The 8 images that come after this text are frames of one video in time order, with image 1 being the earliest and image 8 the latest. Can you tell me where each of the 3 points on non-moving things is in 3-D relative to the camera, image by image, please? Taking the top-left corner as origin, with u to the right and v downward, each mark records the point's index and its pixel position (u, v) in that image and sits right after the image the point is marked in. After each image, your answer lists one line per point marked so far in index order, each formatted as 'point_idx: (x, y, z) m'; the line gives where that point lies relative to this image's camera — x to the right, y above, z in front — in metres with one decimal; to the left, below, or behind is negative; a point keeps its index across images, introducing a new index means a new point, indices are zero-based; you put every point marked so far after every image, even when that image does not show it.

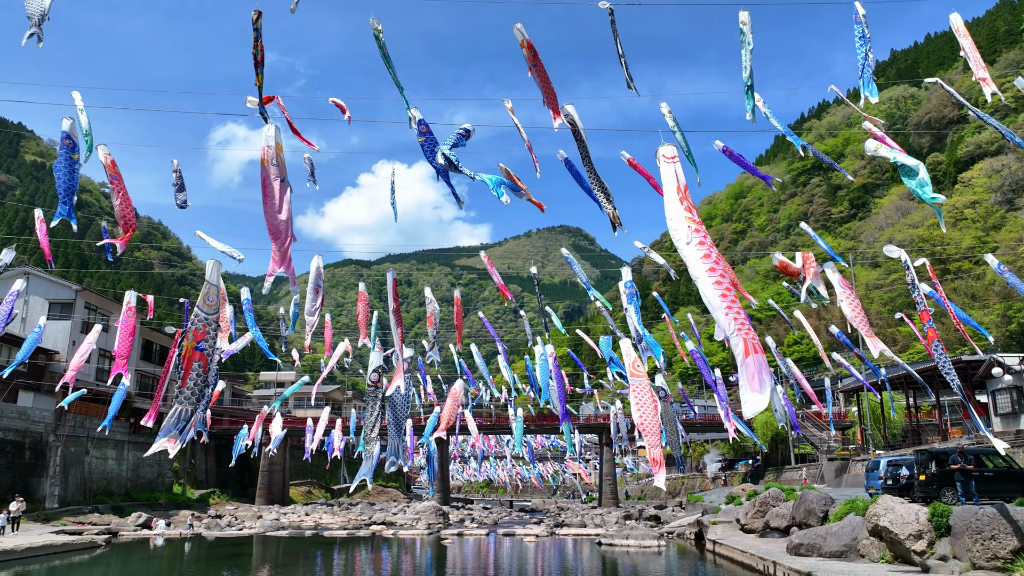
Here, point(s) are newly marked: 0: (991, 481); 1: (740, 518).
0: (+8.2, -3.3, +11.1) m
1: (+5.7, -5.9, +16.5) m
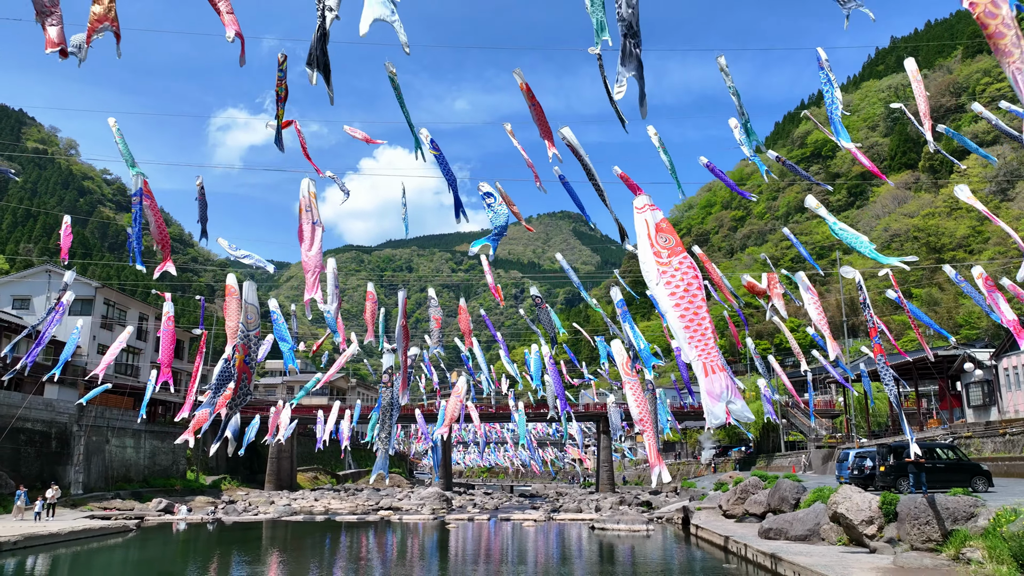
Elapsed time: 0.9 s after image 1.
0: (+8.2, -3.5, +12.4) m
1: (+5.7, -6.0, +17.8) m
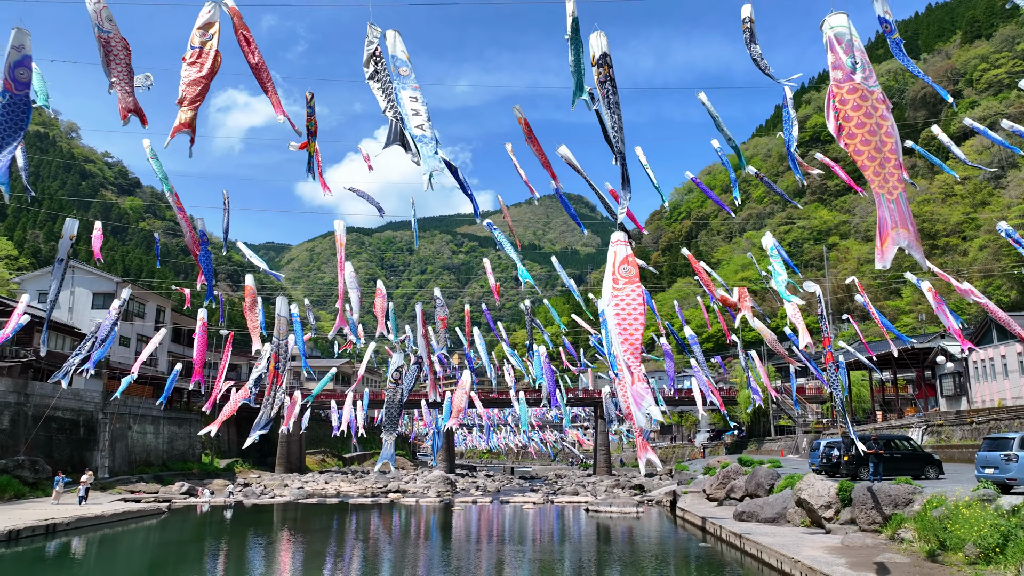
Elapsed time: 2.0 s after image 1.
0: (+8.2, -3.7, +13.8) m
1: (+5.8, -6.0, +19.3) m
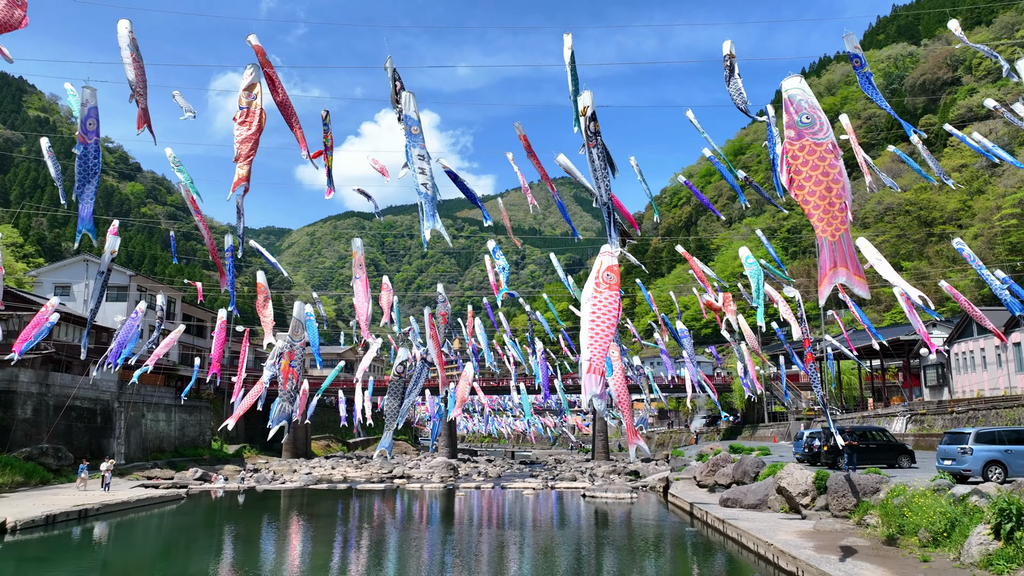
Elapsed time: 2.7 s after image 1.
0: (+8.2, -3.7, +14.8) m
1: (+5.8, -5.9, +20.3) m
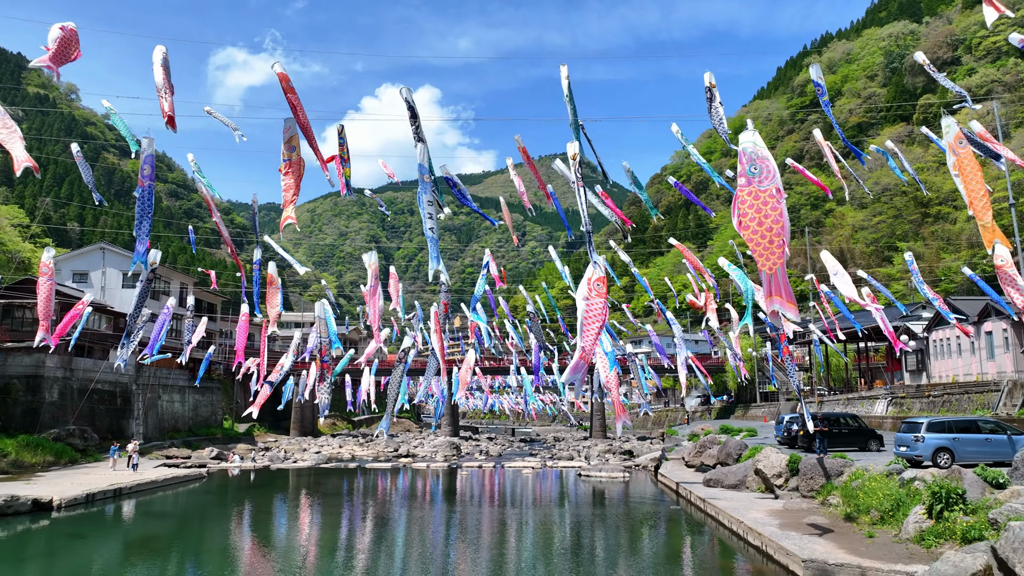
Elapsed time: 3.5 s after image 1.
0: (+8.2, -3.6, +16.0) m
1: (+5.8, -5.6, +21.7) m
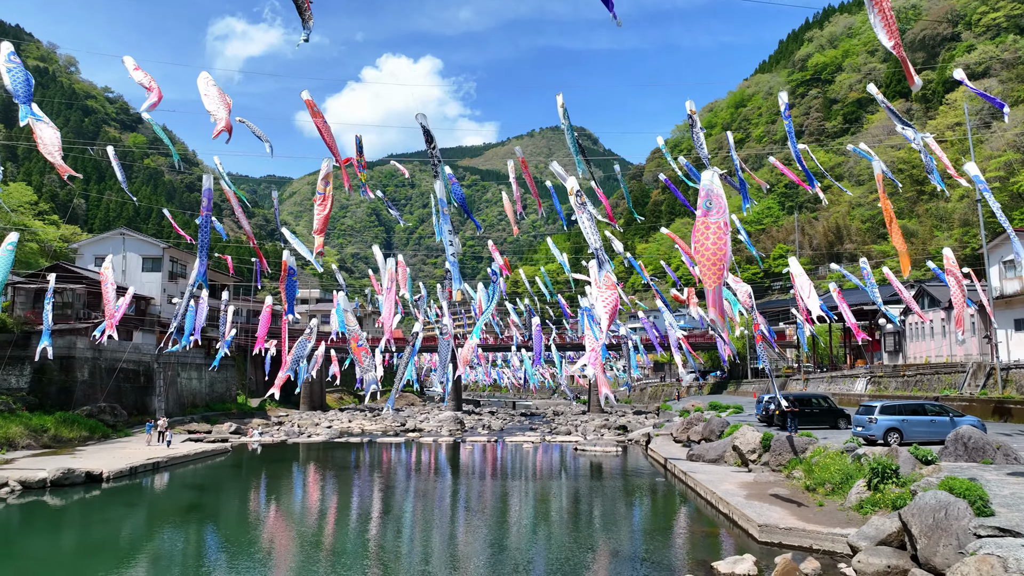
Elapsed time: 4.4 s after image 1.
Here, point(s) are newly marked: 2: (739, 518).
0: (+8.3, -3.4, +17.7) m
1: (+5.8, -5.2, +23.4) m
2: (+4.1, -4.1, +11.7) m
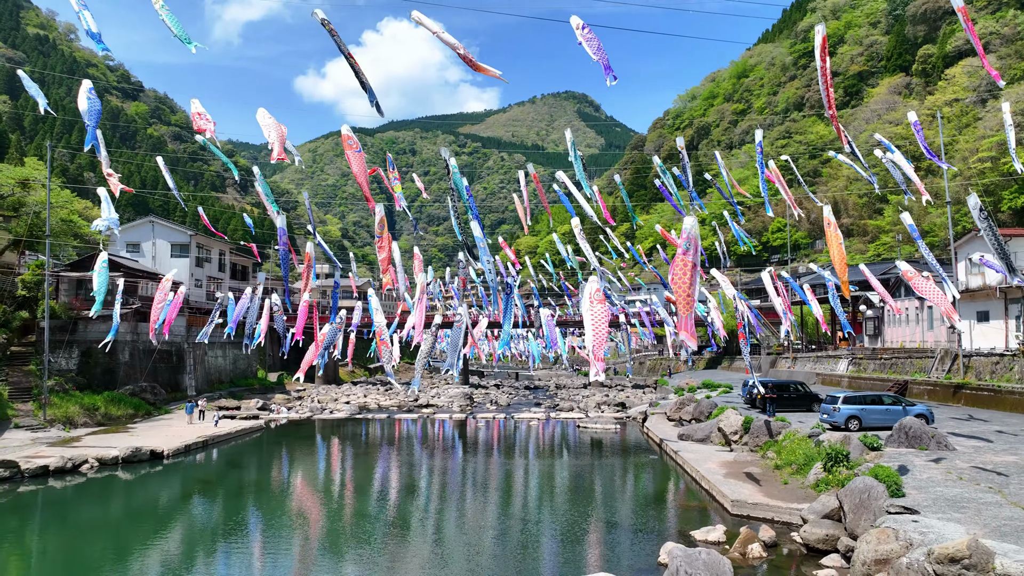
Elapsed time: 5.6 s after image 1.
0: (+8.6, -3.4, +19.9) m
1: (+6.2, -4.8, +25.7) m
2: (+4.4, -4.4, +13.9) m
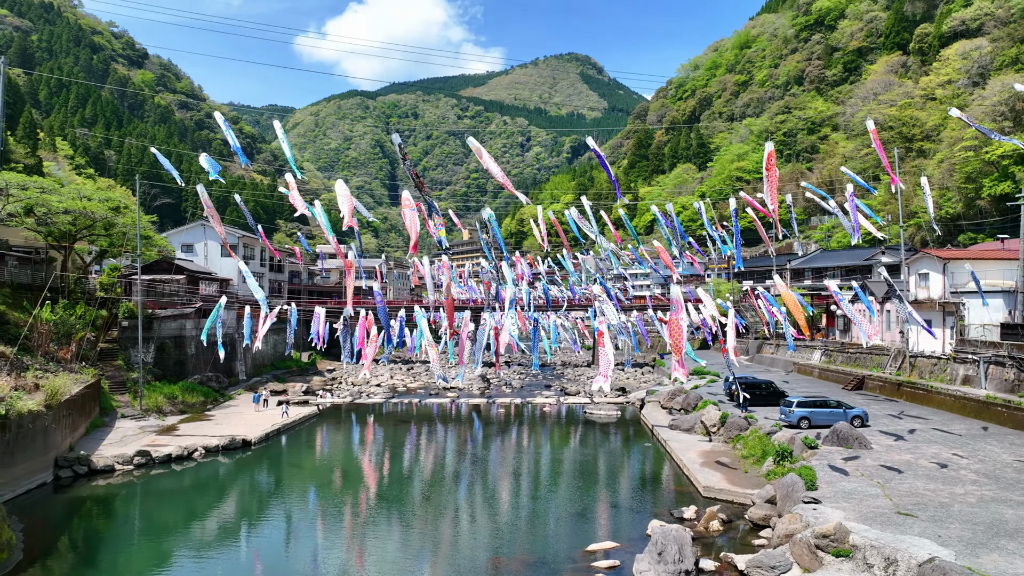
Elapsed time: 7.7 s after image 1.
0: (+9.4, -4.0, +24.2) m
1: (+7.0, -5.1, +30.0) m
2: (+5.1, -5.3, +18.3) m
